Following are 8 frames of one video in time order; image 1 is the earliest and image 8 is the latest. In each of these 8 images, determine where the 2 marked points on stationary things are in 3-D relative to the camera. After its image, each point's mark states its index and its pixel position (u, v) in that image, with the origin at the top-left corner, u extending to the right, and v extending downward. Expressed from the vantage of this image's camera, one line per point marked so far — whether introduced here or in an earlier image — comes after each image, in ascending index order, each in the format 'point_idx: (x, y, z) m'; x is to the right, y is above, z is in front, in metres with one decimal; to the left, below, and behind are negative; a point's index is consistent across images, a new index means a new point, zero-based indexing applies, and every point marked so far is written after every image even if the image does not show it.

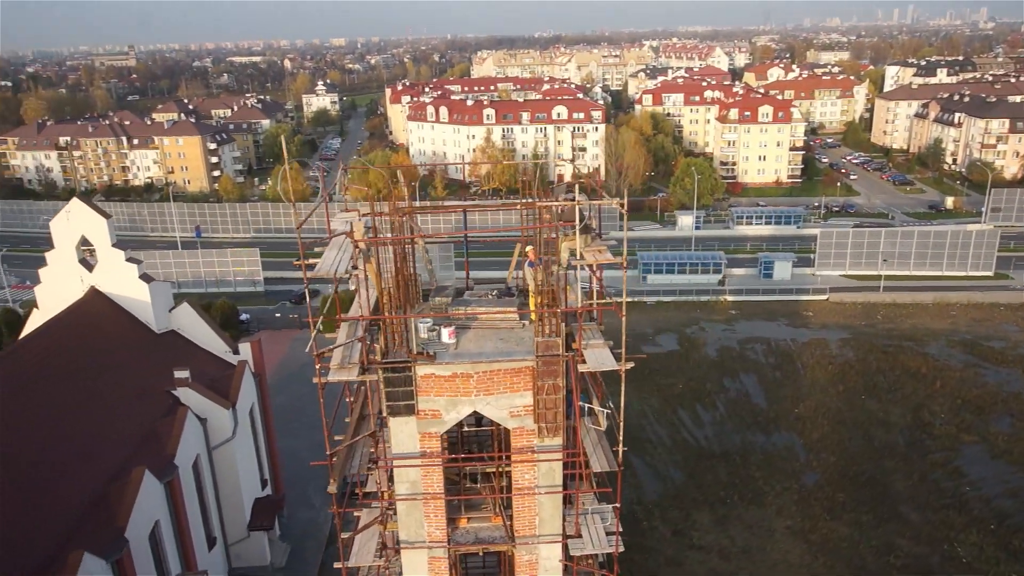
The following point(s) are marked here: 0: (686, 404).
0: (+4.3, -2.9, +18.8) m
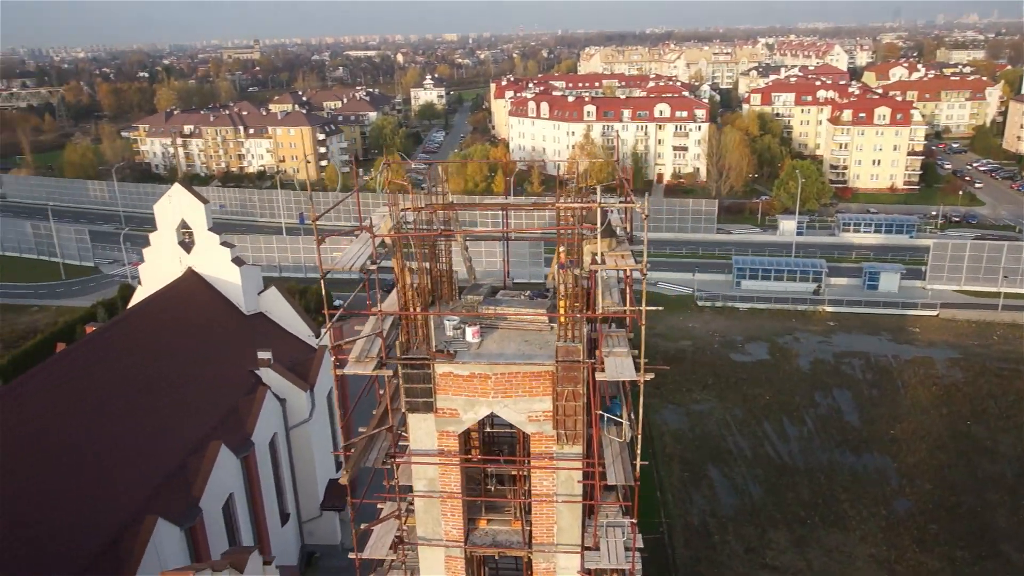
0: (+6.1, -3.1, +18.1) m
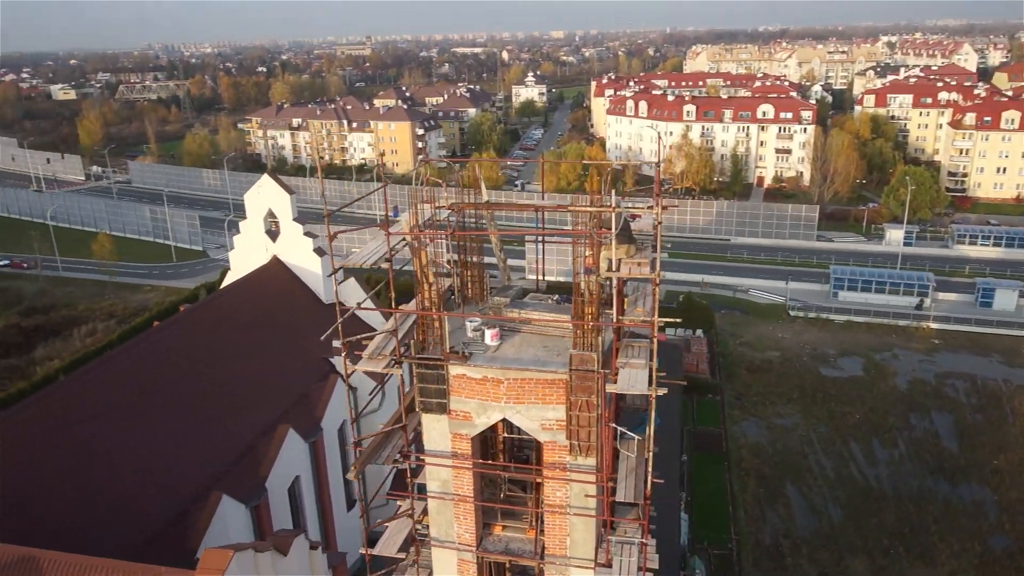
0: (+7.8, -3.3, +17.1) m
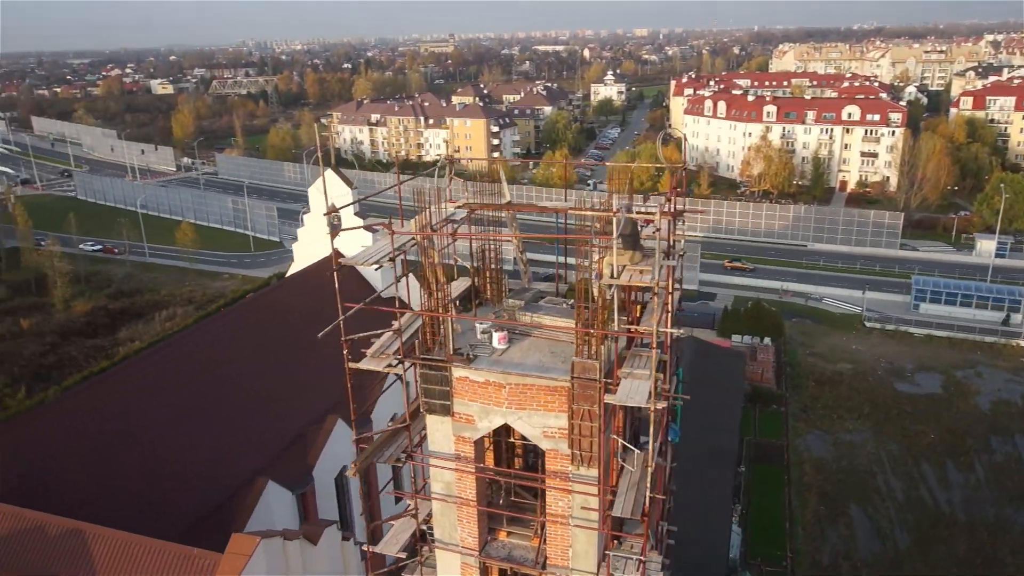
0: (+8.9, -3.6, +16.2) m
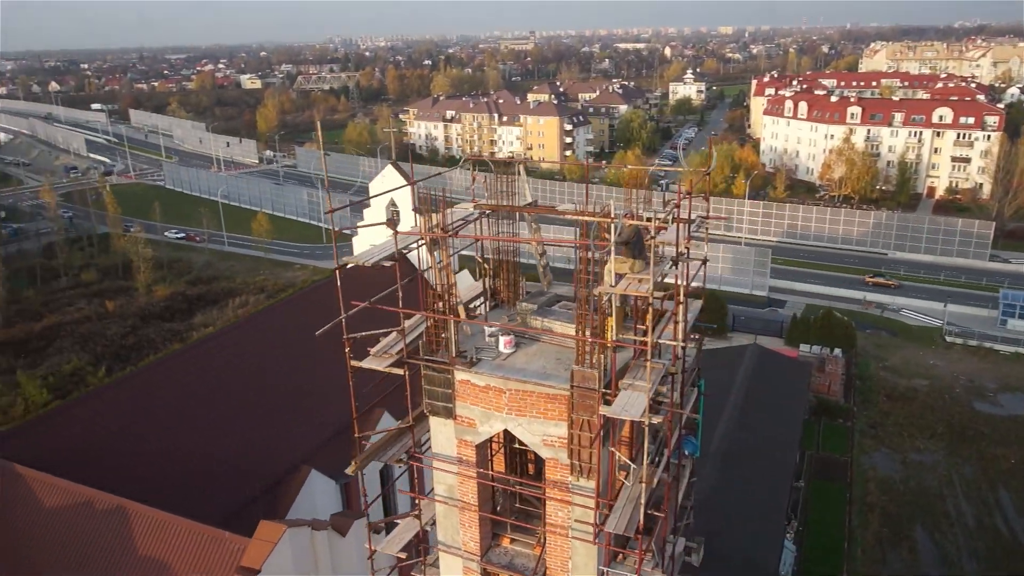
0: (+10.0, -3.9, +15.2) m
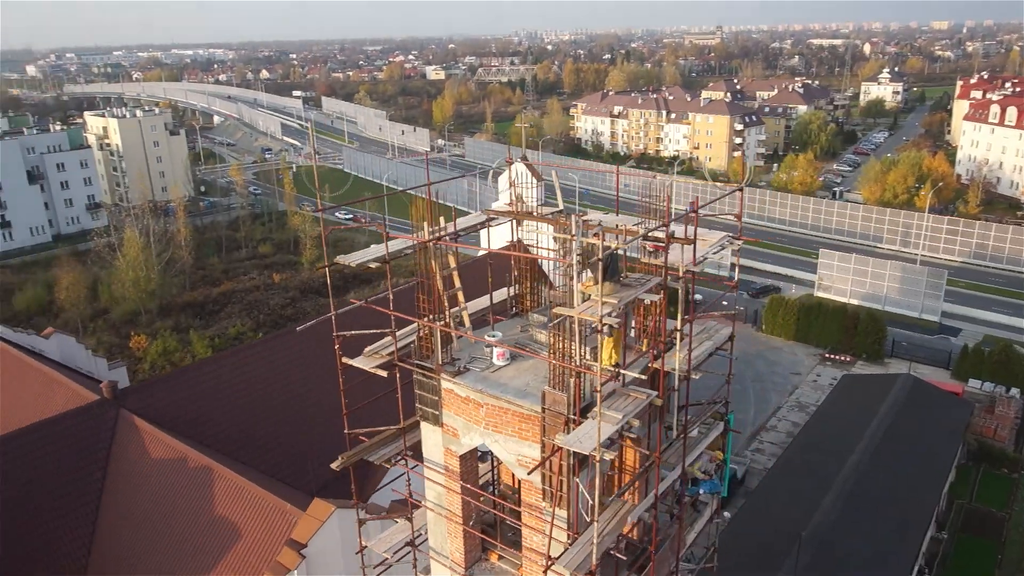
0: (+11.8, -4.7, +12.7) m
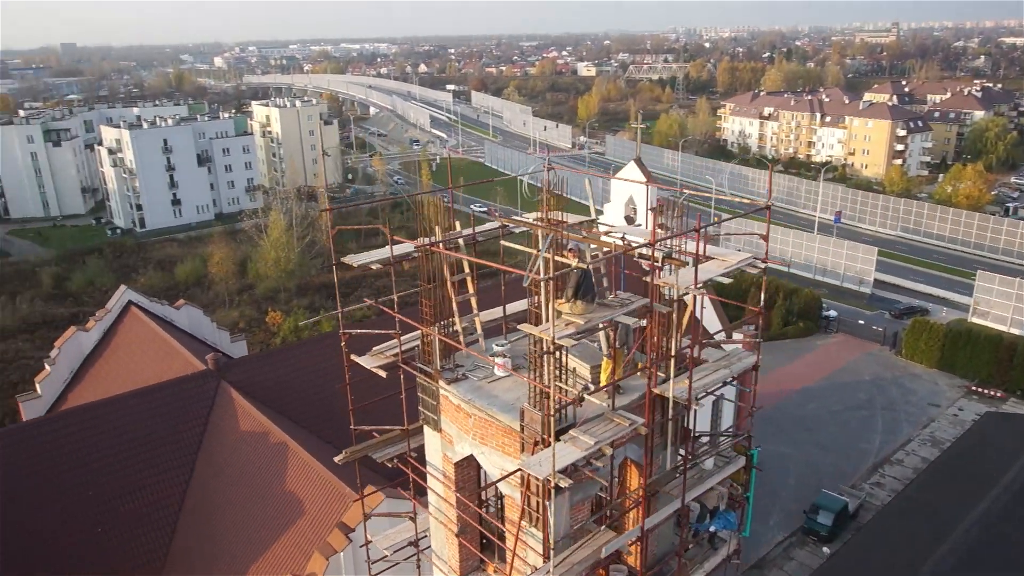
0: (+12.9, -5.6, +10.4) m
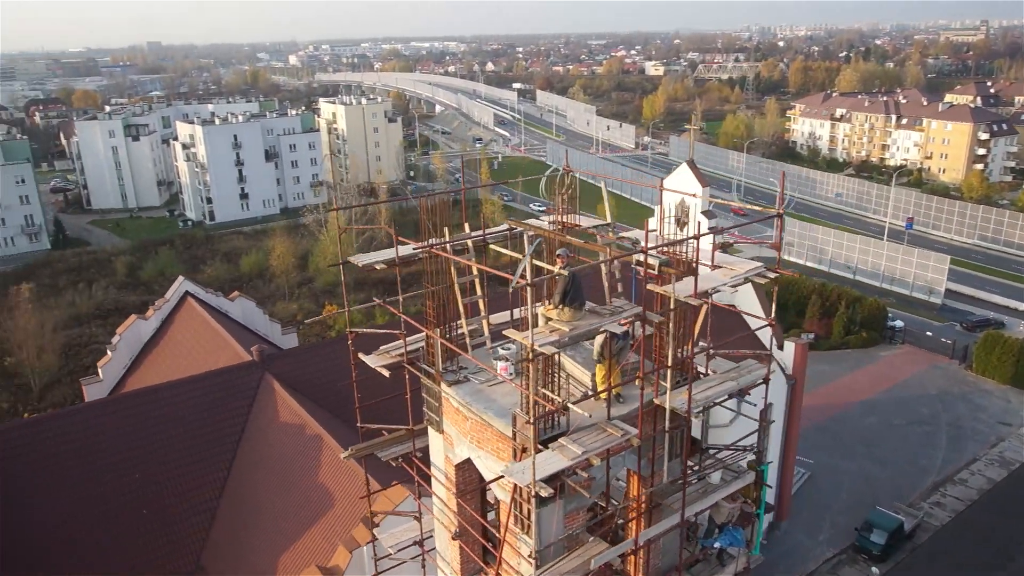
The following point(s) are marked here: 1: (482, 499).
0: (+13.2, -5.9, +9.3) m
1: (-0.1, -1.2, +4.2) m
